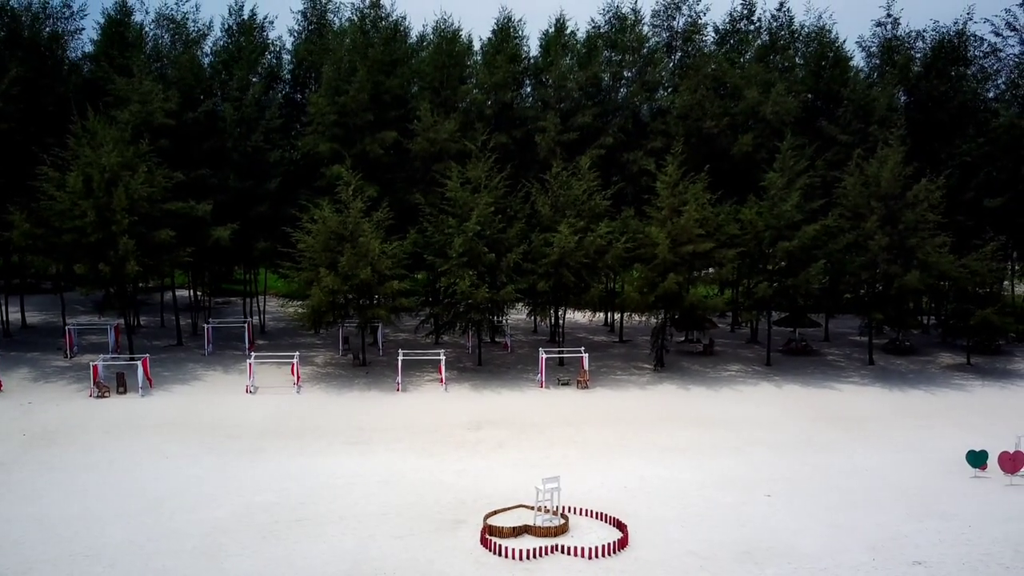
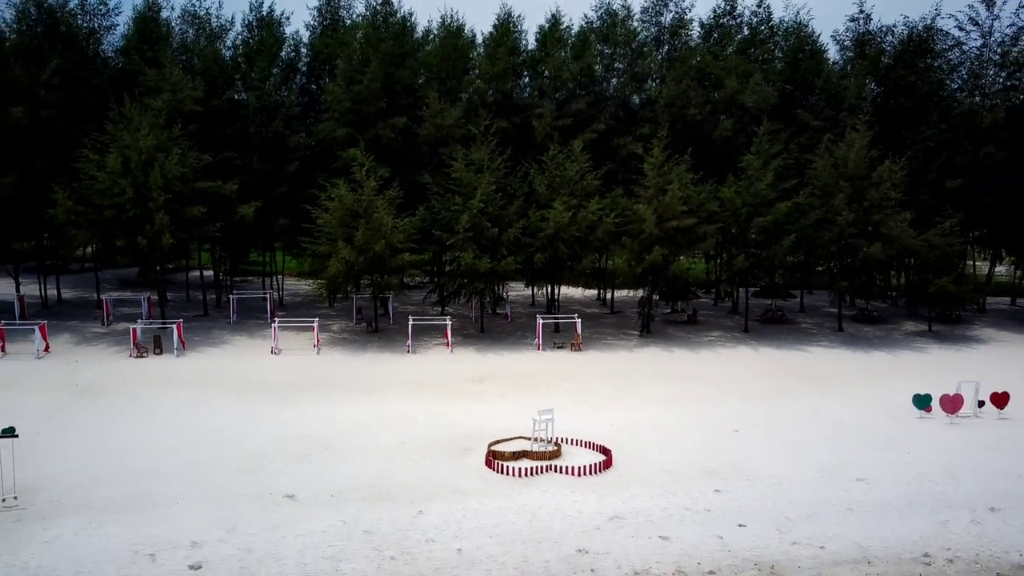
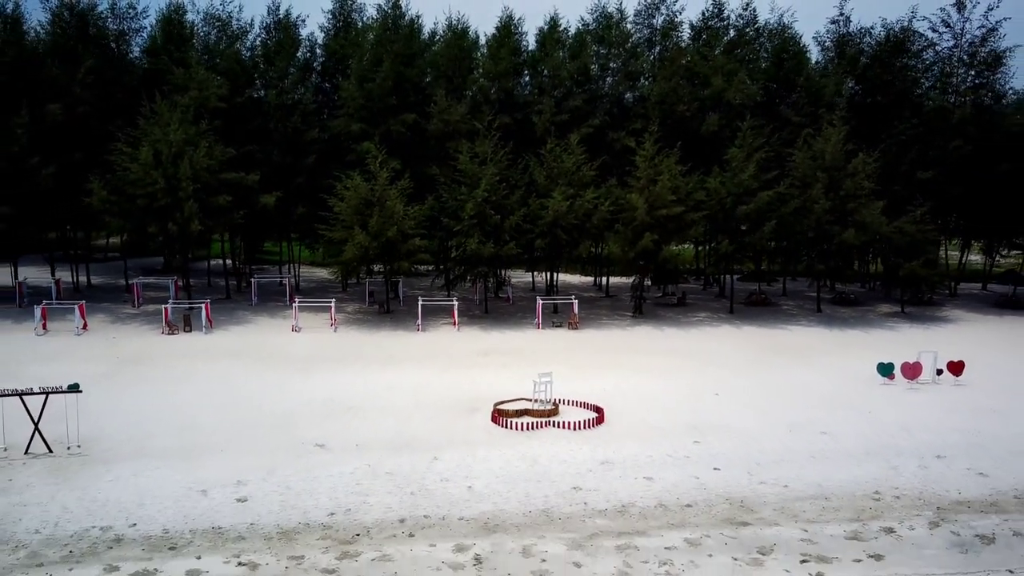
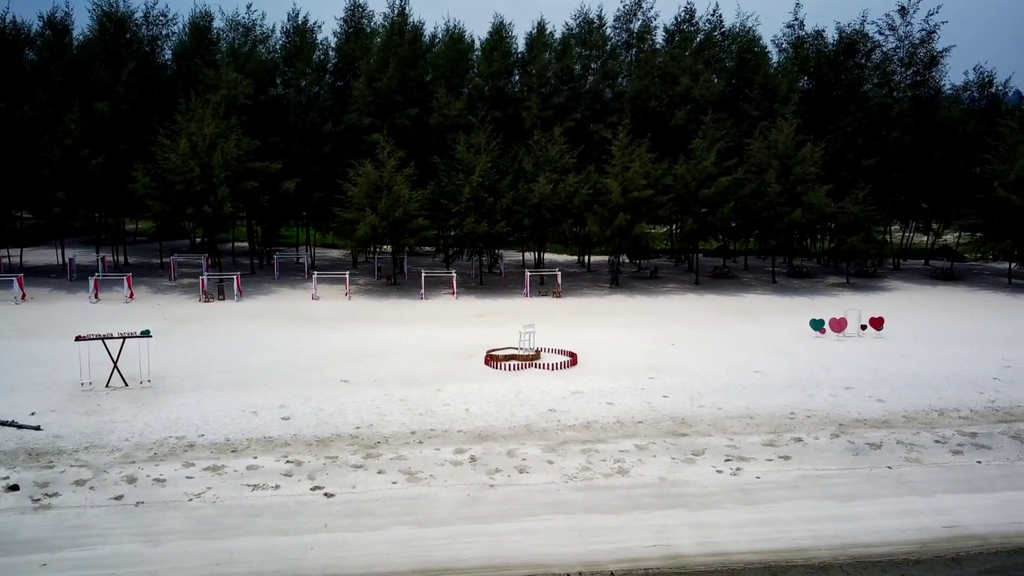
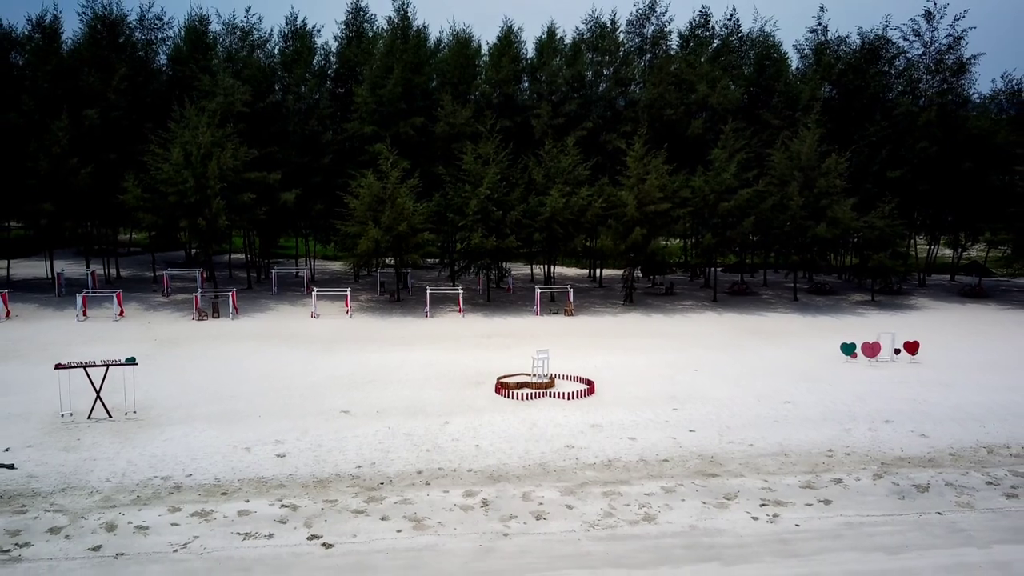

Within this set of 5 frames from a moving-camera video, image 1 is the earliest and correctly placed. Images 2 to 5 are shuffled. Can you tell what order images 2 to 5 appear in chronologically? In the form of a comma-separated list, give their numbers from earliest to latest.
2, 3, 5, 4
